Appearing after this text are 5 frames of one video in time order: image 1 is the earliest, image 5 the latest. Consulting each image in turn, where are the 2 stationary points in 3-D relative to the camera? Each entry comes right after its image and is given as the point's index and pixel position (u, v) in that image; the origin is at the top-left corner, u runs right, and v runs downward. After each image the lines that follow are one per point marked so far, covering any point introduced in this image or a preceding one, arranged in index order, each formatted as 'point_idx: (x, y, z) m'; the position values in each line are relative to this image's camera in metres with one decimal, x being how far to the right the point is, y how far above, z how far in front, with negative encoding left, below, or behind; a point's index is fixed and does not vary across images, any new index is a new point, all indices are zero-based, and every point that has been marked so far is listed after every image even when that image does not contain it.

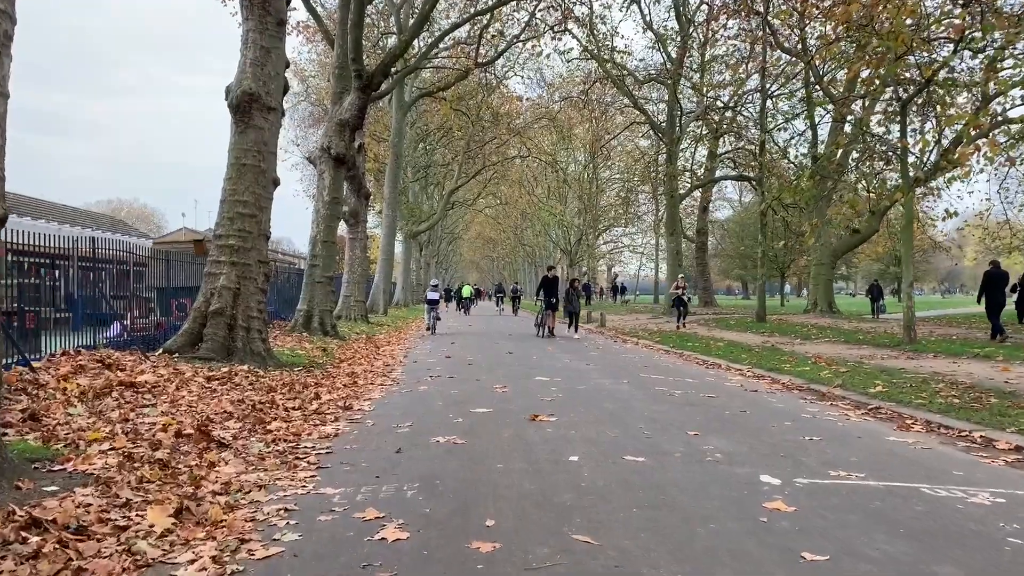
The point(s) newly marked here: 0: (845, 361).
0: (+6.2, -1.3, +14.1) m
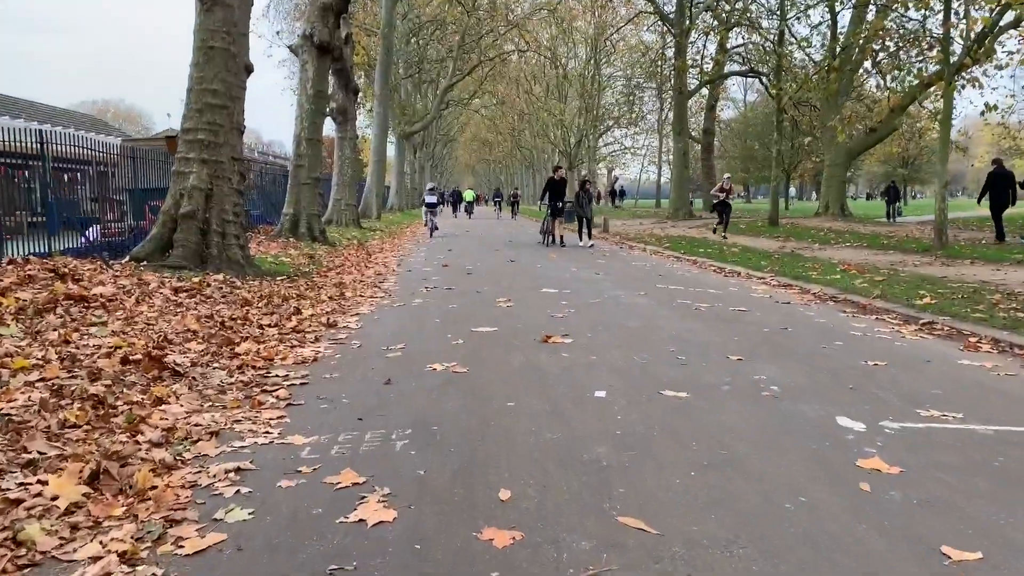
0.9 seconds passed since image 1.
0: (+6.2, +0.4, +13.0) m
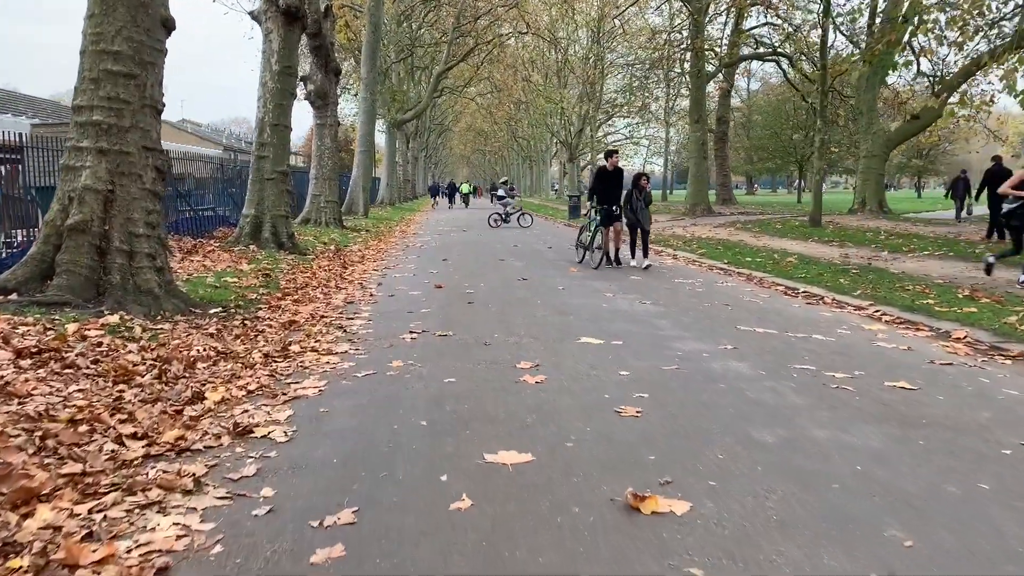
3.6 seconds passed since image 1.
0: (+6.4, -0.1, +9.9) m
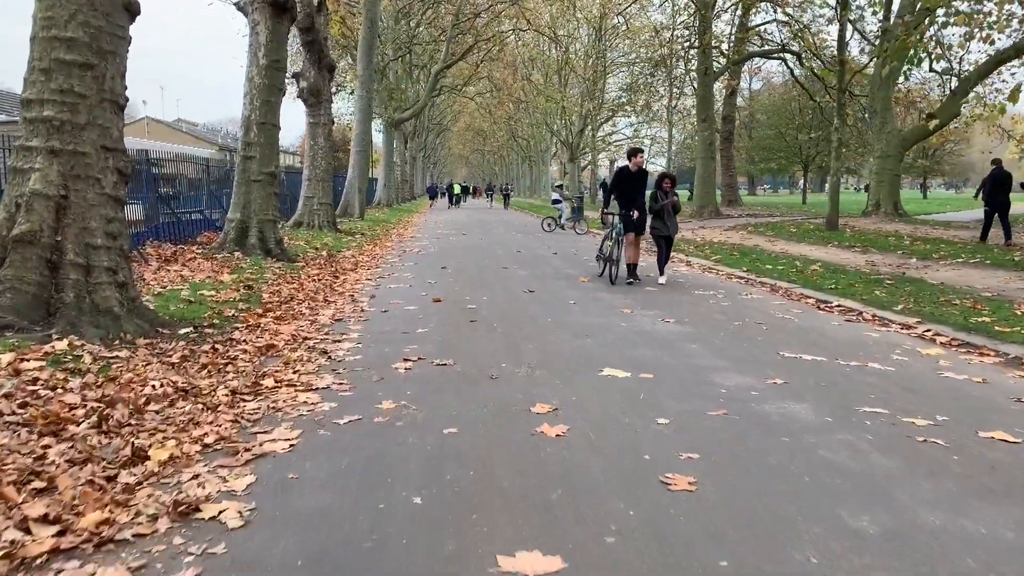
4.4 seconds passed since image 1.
0: (+6.5, -0.2, +8.9) m
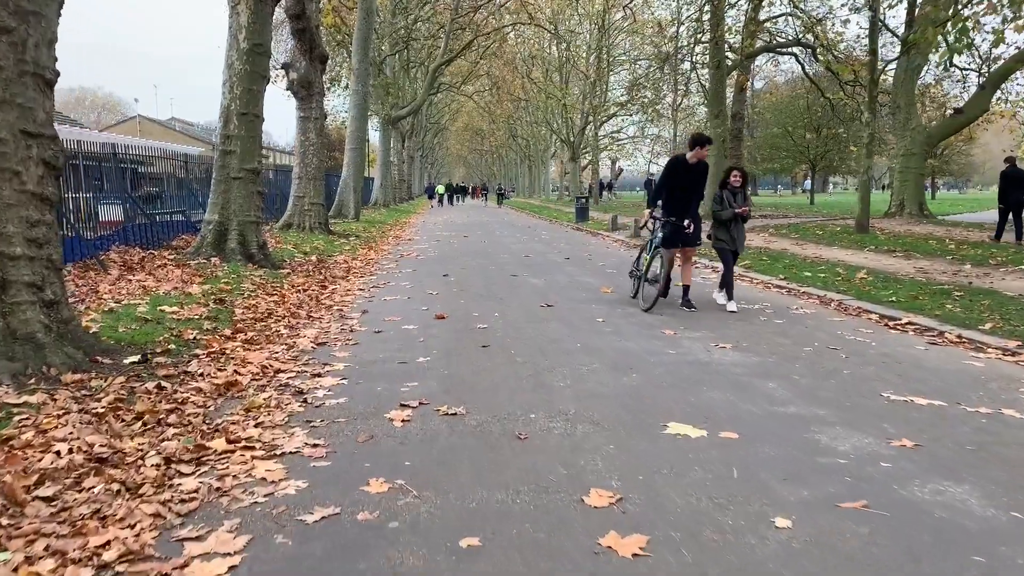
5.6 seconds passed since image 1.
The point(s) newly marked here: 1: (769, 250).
0: (+6.7, -0.4, +7.4) m
1: (+5.7, +0.8, +16.8) m
